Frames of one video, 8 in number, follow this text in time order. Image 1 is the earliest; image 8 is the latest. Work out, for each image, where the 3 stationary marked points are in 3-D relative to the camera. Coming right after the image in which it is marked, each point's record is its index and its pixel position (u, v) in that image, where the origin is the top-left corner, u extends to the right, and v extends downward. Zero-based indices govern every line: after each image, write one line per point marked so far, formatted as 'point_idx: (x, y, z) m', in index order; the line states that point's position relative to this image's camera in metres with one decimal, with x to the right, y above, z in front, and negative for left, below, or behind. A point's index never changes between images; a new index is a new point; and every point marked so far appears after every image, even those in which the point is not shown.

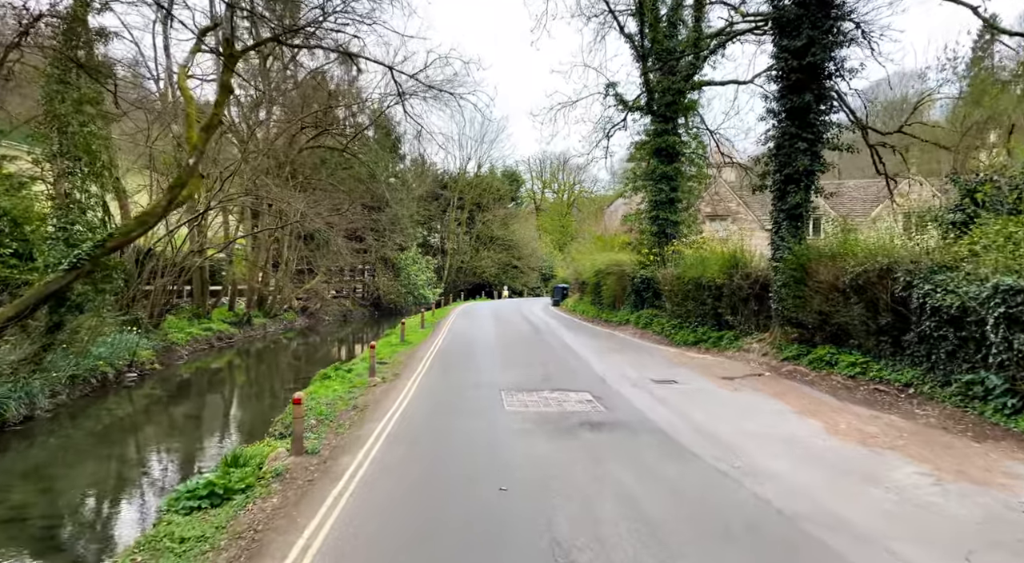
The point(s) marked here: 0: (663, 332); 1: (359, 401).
0: (+4.3, -1.4, +18.4) m
1: (-2.4, -1.9, +10.1) m
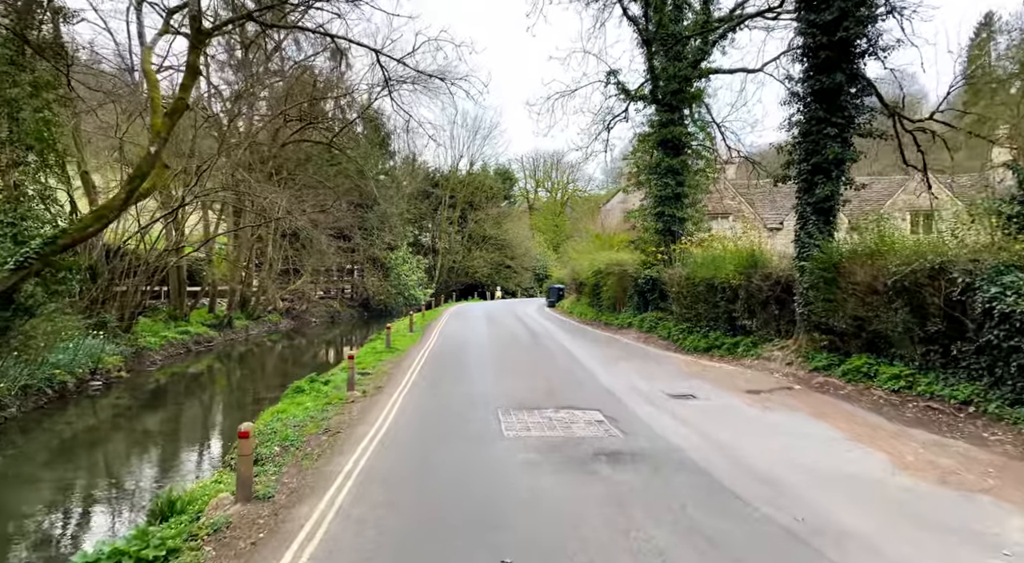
0: (+4.1, -1.5, +17.1) m
1: (-2.4, -1.9, +8.6) m
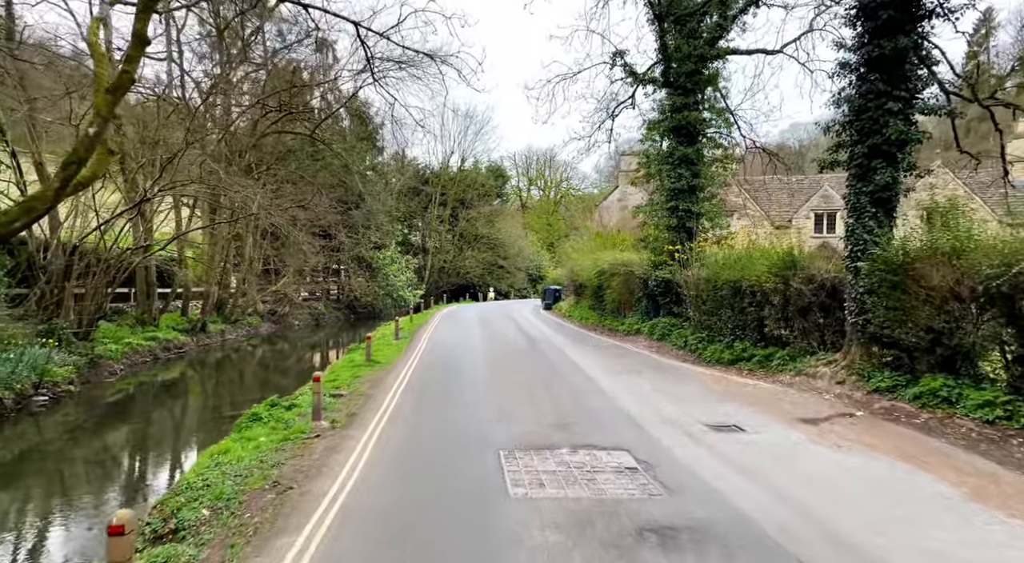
0: (+4.1, -1.5, +15.2) m
1: (-2.3, -1.9, +6.7) m
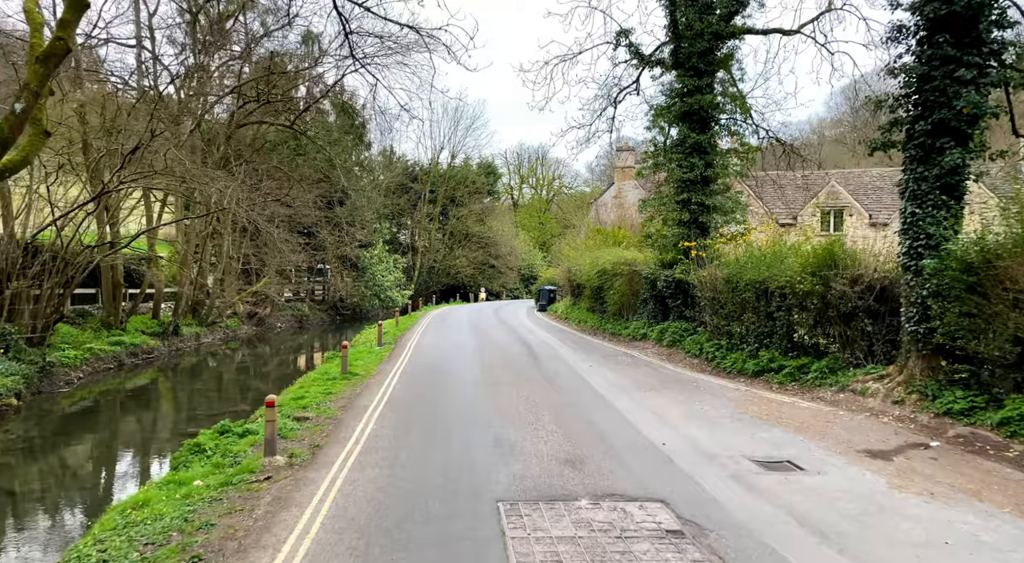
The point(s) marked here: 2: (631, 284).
0: (+4.0, -1.5, +13.6) m
1: (-2.3, -2.0, +5.0) m
2: (+3.5, -0.1, +19.1) m
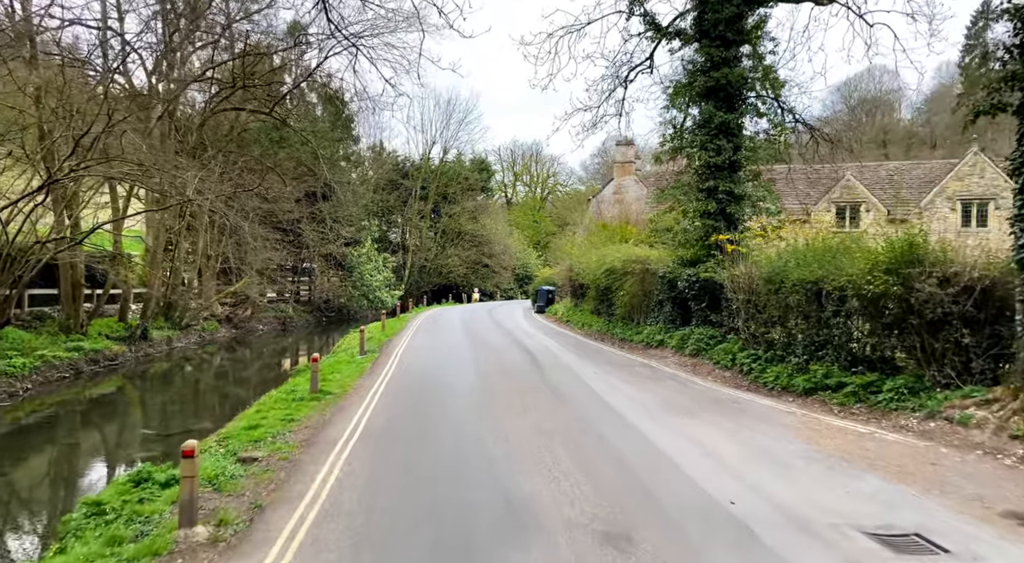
0: (+4.0, -1.5, +11.7) m
1: (-2.2, -2.0, +3.0) m
2: (+3.4, -0.1, +17.2) m
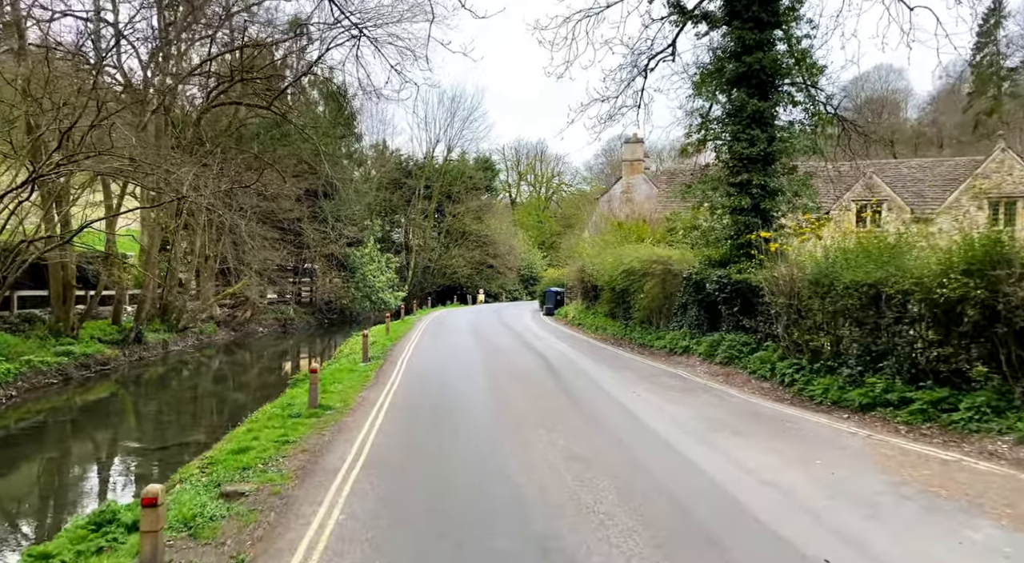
0: (+4.3, -1.6, +10.6) m
1: (-1.9, -2.0, +2.0) m
2: (+3.8, -0.1, +16.1) m
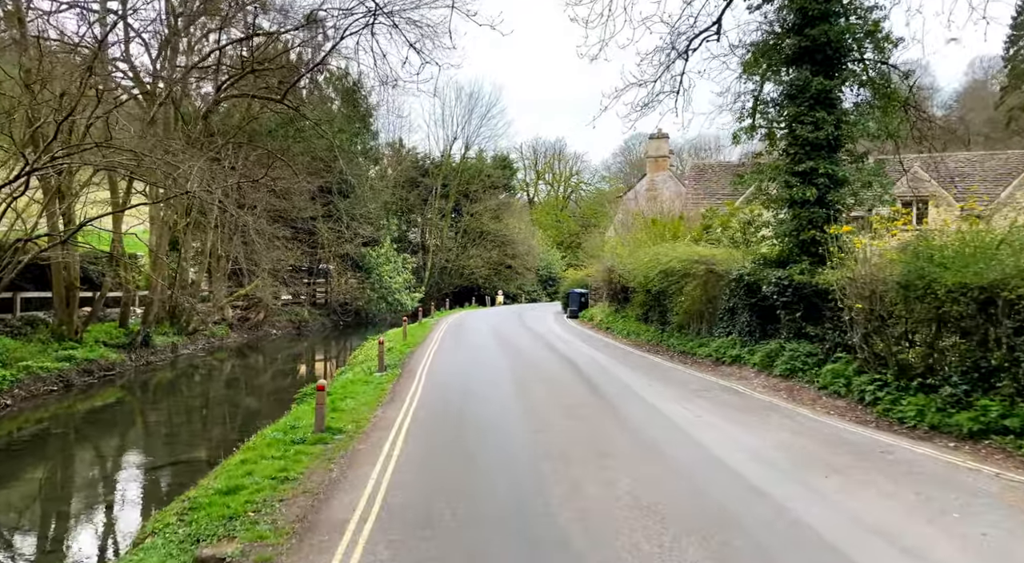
0: (+4.8, -1.6, +9.2) m
1: (-1.6, -2.0, +0.7) m
2: (+4.4, -0.2, +14.7) m
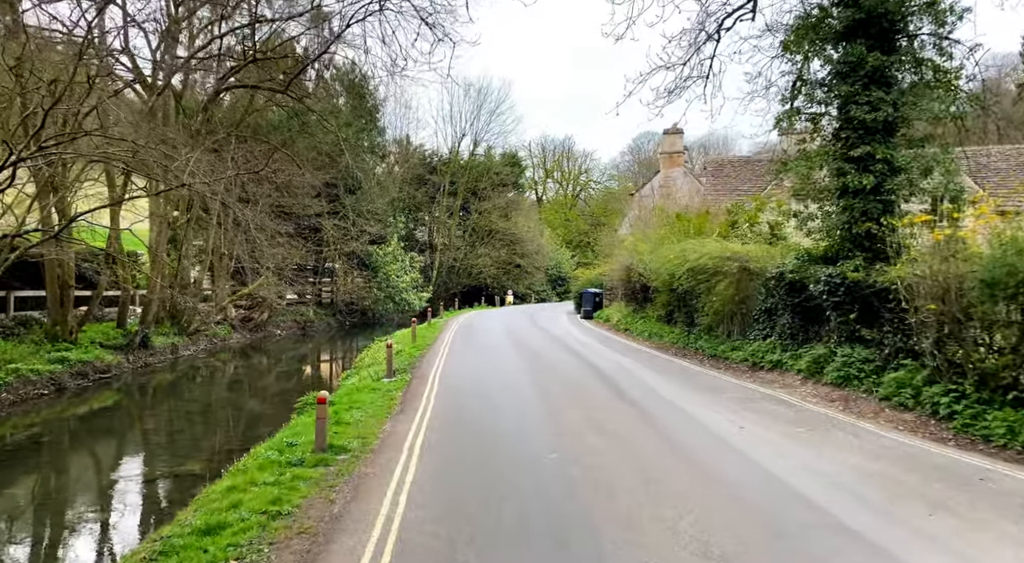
0: (+5.2, -1.6, +8.1) m
1: (-1.3, -2.0, -0.4) m
2: (+4.8, -0.1, +13.6) m
